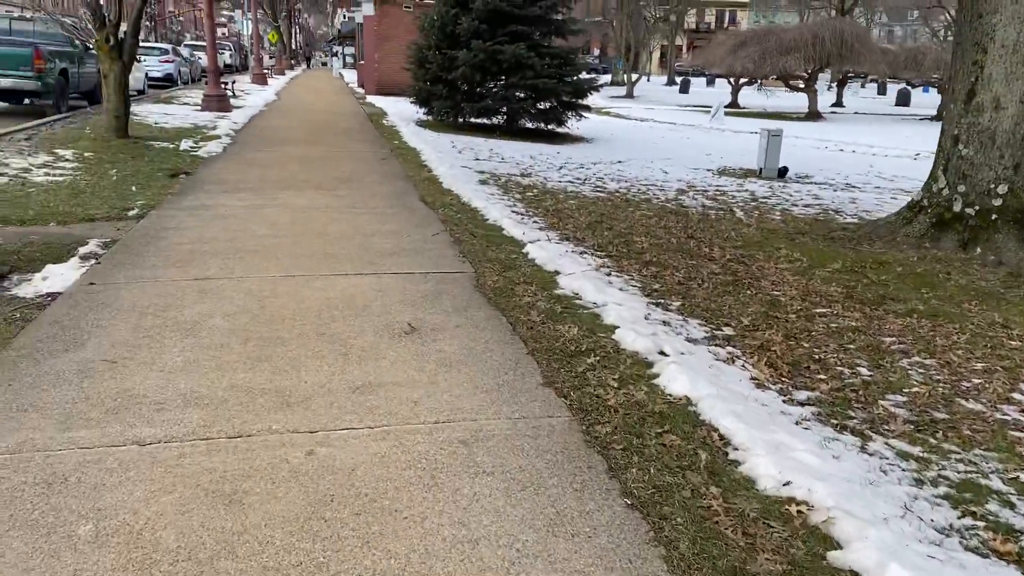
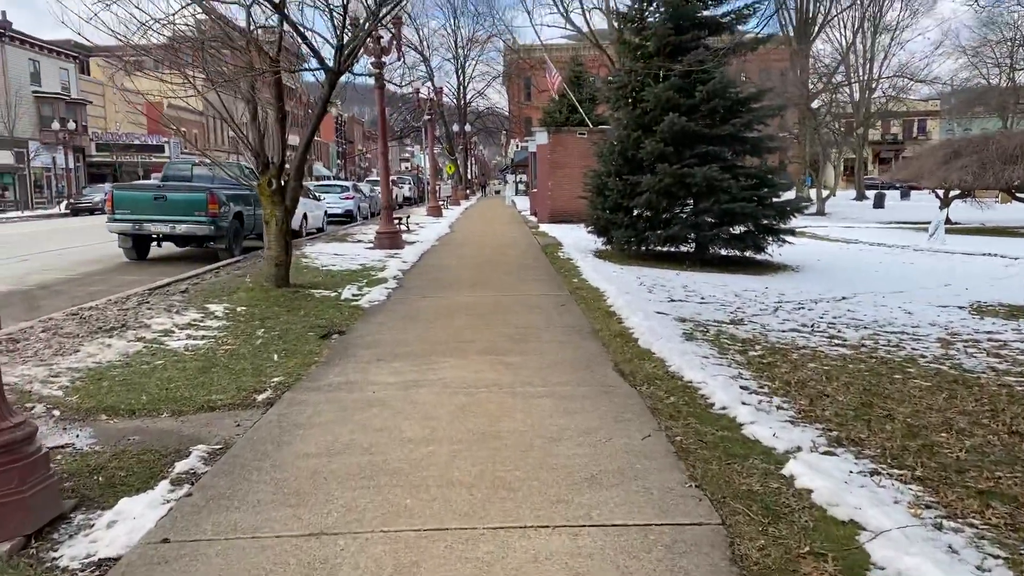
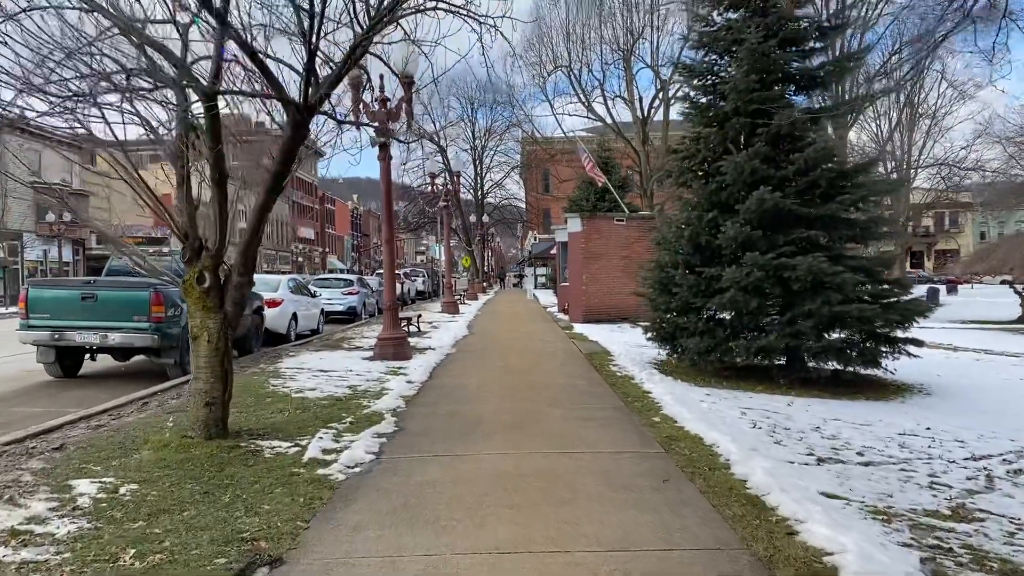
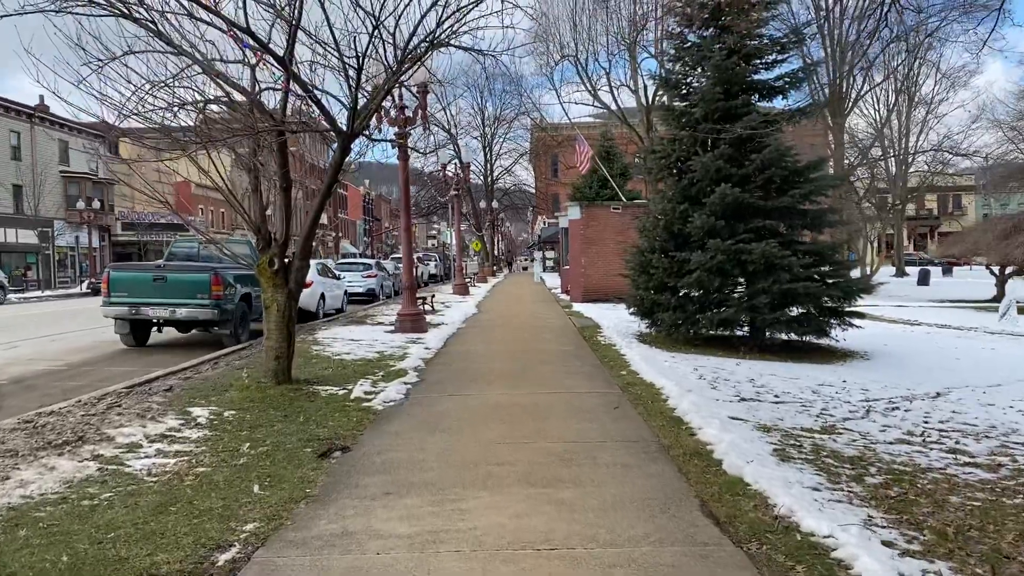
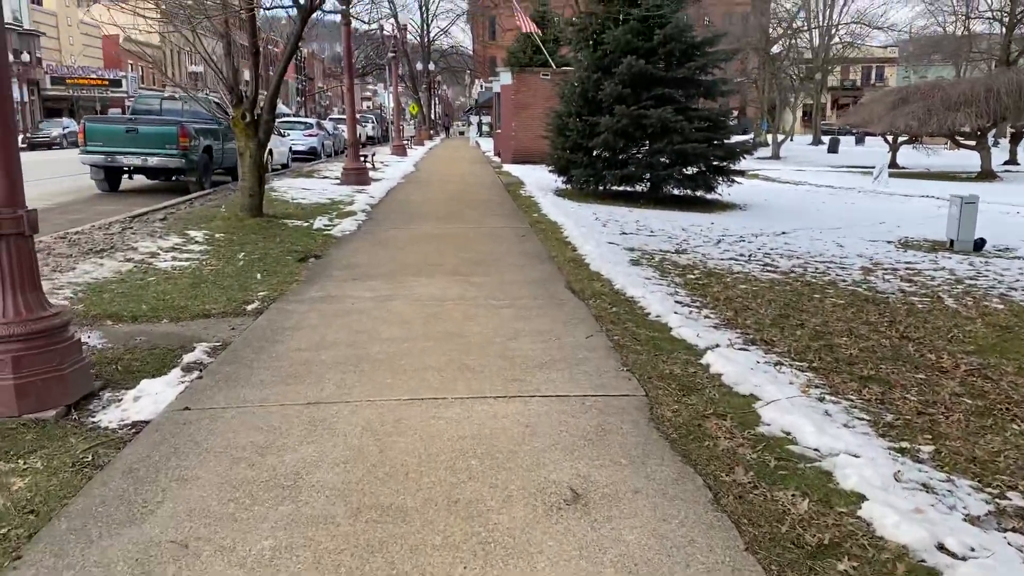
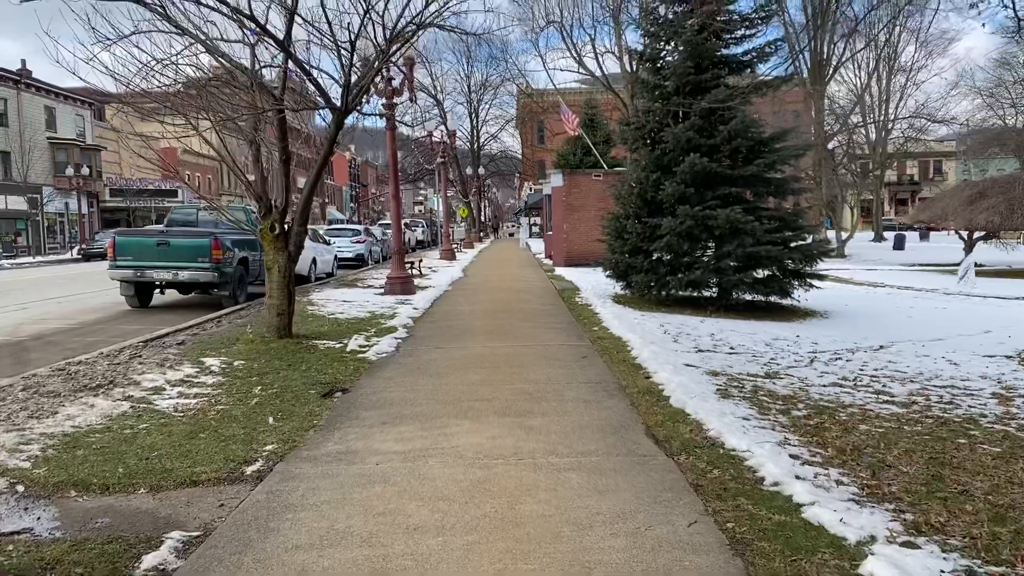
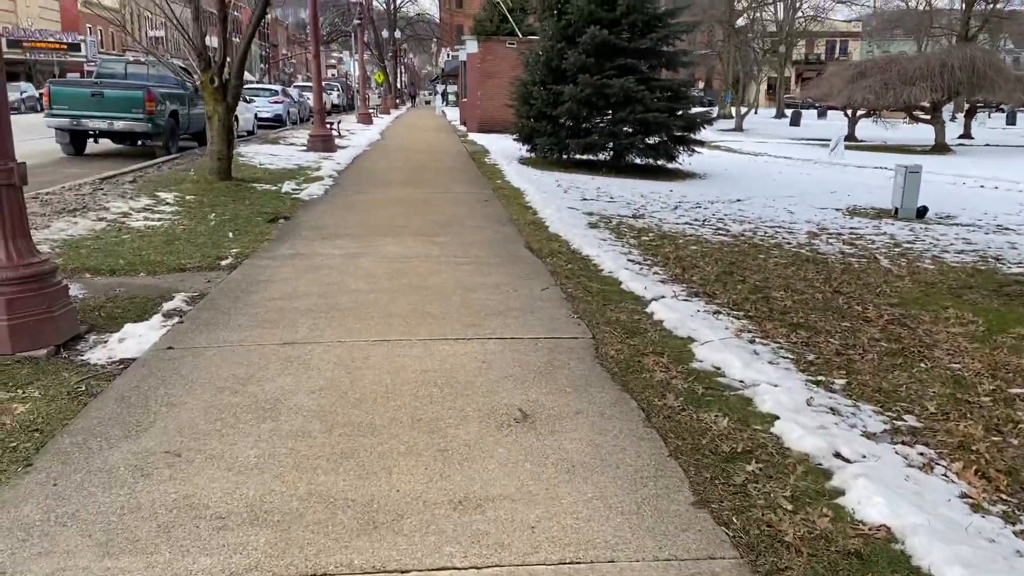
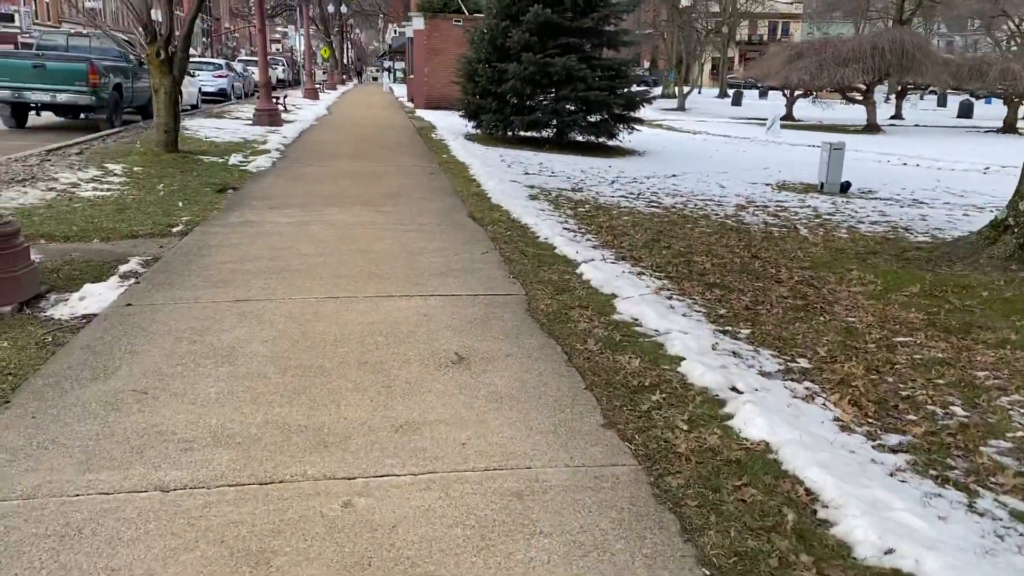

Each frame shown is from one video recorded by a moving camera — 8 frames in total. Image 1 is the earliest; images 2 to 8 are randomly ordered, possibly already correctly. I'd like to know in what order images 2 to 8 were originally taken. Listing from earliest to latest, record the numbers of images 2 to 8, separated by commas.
8, 7, 5, 2, 6, 4, 3
